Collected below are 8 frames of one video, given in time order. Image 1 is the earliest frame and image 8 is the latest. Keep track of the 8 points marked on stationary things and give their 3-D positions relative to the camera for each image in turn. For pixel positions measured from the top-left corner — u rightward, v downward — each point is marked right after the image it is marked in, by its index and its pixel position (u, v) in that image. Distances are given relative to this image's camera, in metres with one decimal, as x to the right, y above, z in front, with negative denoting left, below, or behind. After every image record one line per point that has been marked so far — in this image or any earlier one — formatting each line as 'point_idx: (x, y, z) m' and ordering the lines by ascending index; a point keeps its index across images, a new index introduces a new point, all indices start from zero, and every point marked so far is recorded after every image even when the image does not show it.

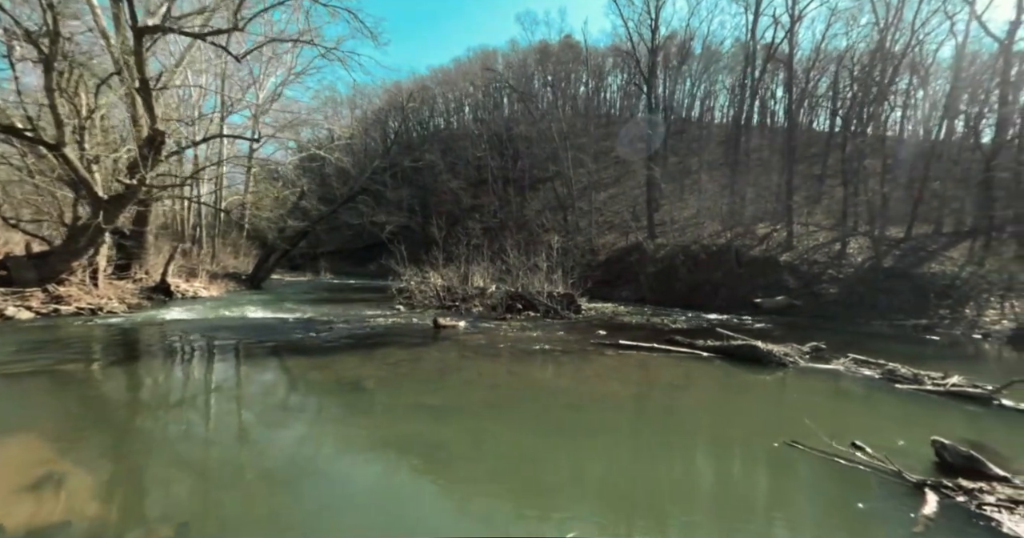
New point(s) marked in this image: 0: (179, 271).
0: (-12.3, -0.1, +18.4) m
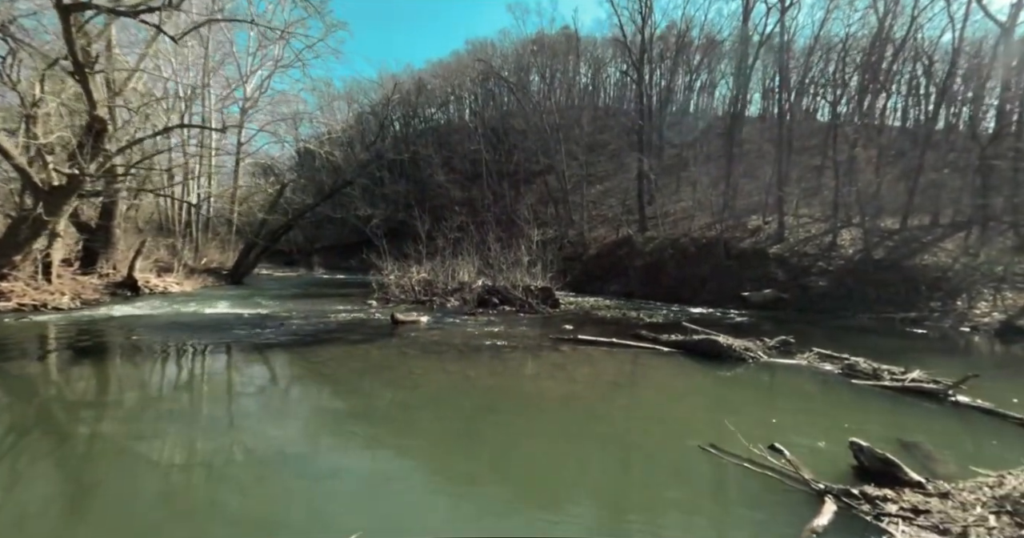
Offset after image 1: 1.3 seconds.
0: (-13.0, +0.1, +18.3) m
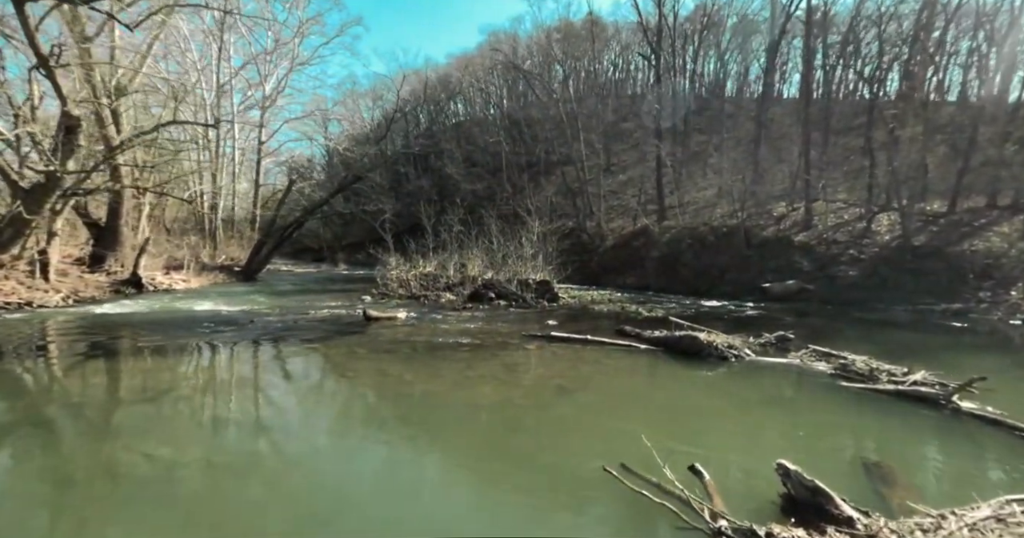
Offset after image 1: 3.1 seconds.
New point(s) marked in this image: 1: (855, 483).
0: (-12.9, +0.2, +18.7) m
1: (+2.7, -1.7, +4.0) m
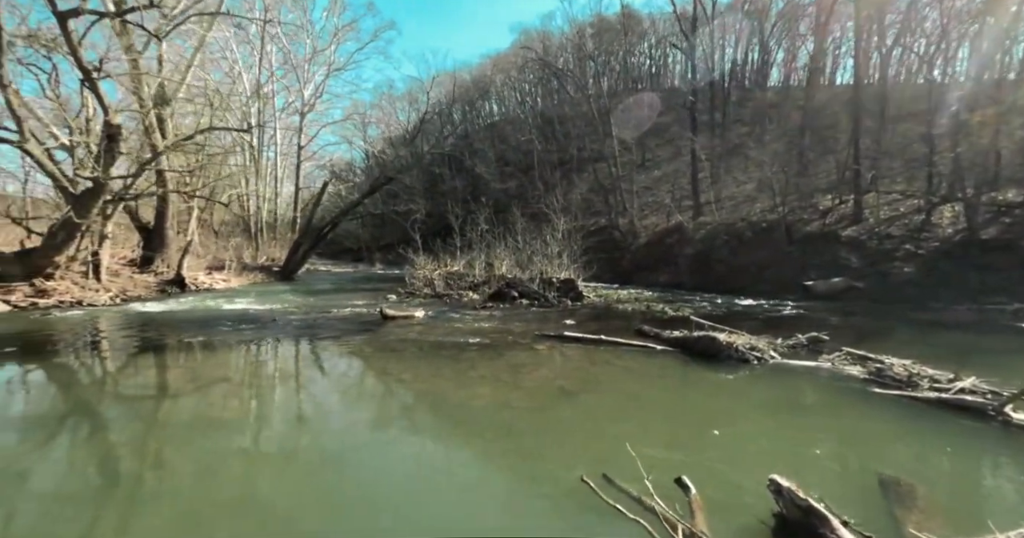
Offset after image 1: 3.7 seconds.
0: (-11.9, +0.1, +19.5) m
1: (+2.5, -1.6, +3.5) m
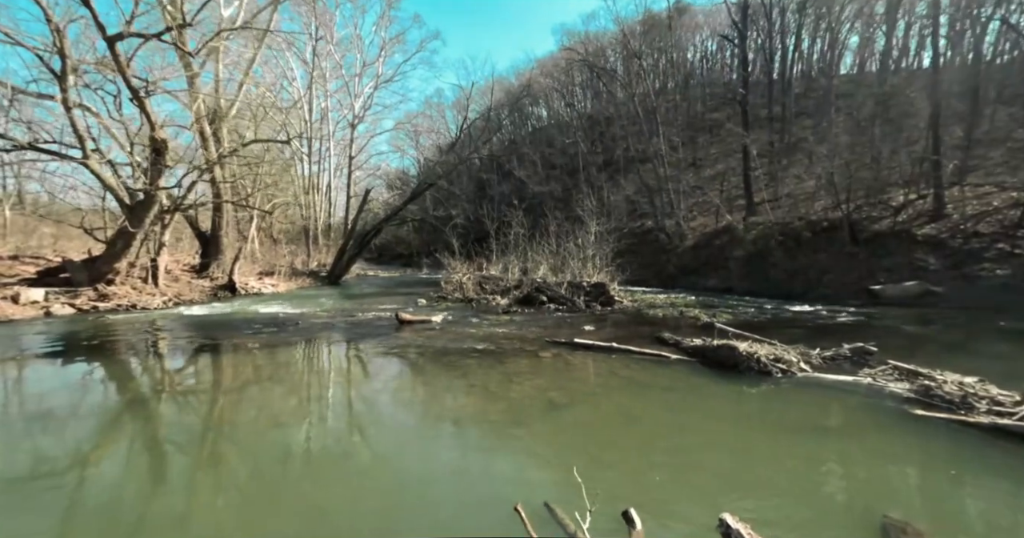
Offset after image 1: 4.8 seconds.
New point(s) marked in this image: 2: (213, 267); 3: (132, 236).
0: (-10.4, -0.1, +20.4) m
1: (+2.0, -1.6, +2.9) m
2: (-10.6, +0.1, +17.8) m
3: (-10.3, +0.9, +13.4) m
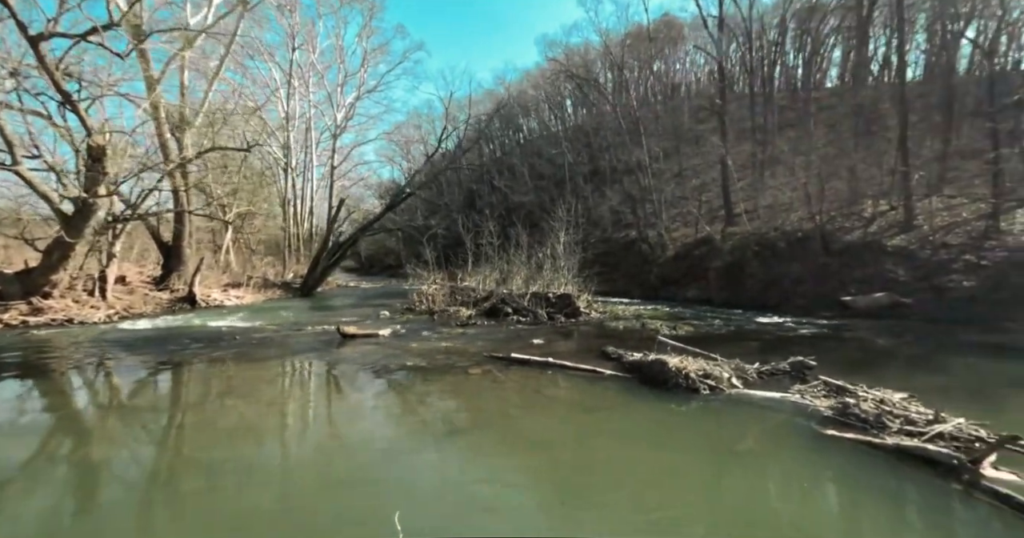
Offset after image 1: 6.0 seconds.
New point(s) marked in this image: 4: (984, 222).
0: (-11.4, -0.5, +20.2) m
1: (+1.0, -1.7, +2.6) m
2: (-11.7, -0.3, +17.6) m
3: (-11.3, +0.6, +13.2) m
4: (+15.0, +1.5, +16.0) m
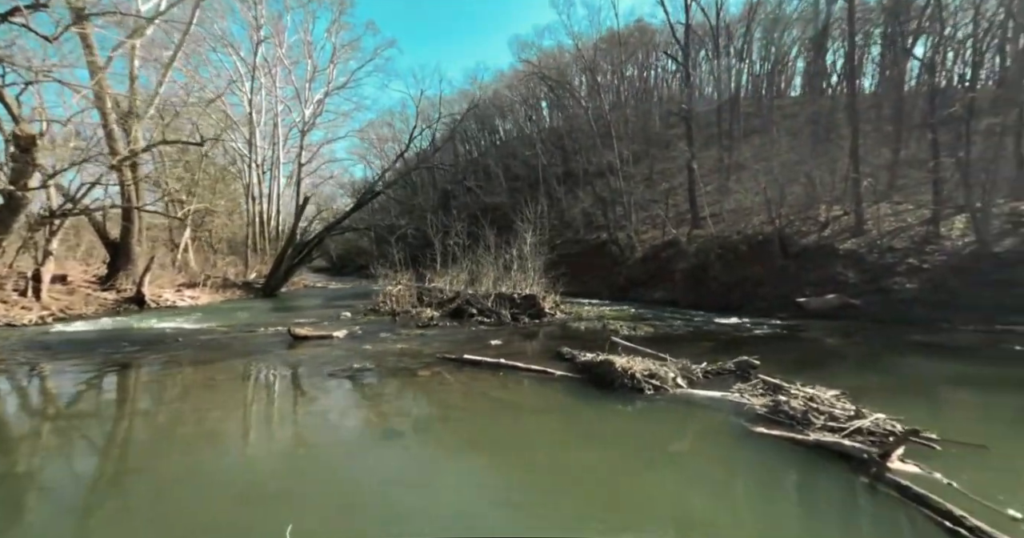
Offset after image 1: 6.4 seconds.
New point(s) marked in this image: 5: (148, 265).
0: (-12.7, -0.5, +19.7) m
1: (+0.5, -1.7, +2.7) m
2: (-12.8, -0.3, +17.1) m
3: (-12.2, +0.6, +12.7) m
4: (+13.9, +1.4, +16.7) m
5: (-12.2, 0.0, +17.3) m
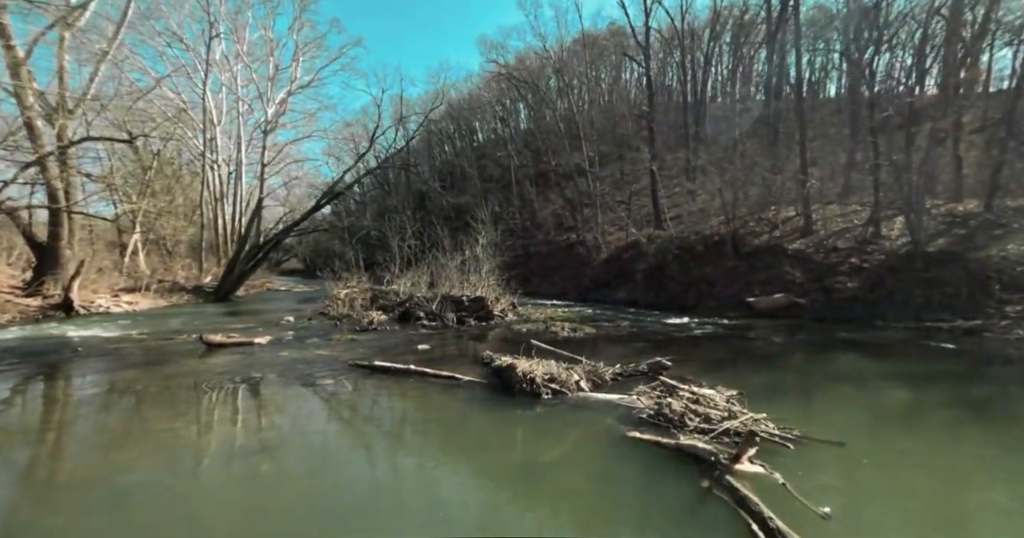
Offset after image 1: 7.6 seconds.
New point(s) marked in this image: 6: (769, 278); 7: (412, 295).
0: (-14.3, -0.7, +19.3) m
1: (-0.6, -1.8, +2.7) m
2: (-14.3, -0.5, +16.7) m
3: (-13.6, +0.4, +12.4) m
4: (+12.3, +1.4, +17.0) m
5: (-13.7, -0.1, +17.0) m
6: (+8.9, -0.3, +17.0) m
7: (-2.9, -0.8, +15.0) m
